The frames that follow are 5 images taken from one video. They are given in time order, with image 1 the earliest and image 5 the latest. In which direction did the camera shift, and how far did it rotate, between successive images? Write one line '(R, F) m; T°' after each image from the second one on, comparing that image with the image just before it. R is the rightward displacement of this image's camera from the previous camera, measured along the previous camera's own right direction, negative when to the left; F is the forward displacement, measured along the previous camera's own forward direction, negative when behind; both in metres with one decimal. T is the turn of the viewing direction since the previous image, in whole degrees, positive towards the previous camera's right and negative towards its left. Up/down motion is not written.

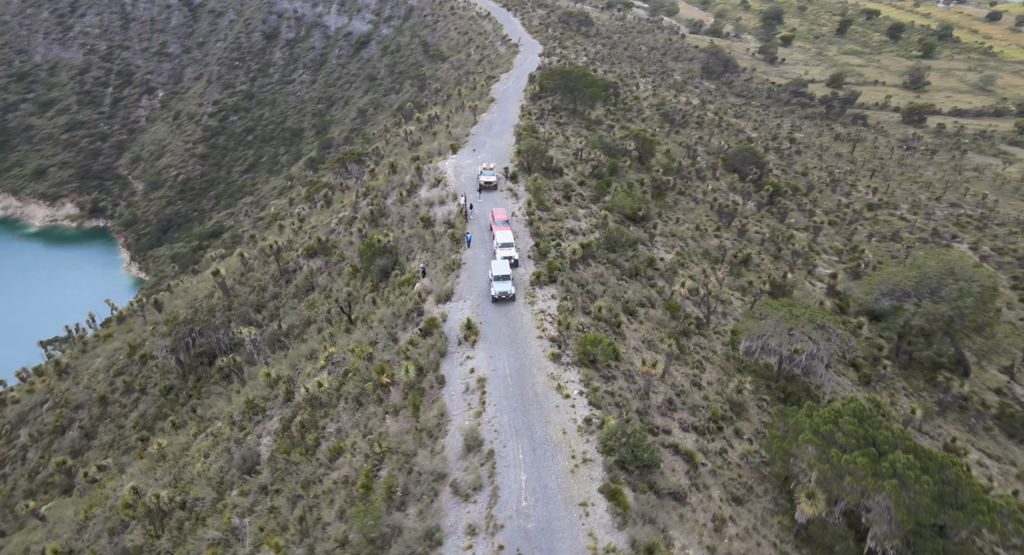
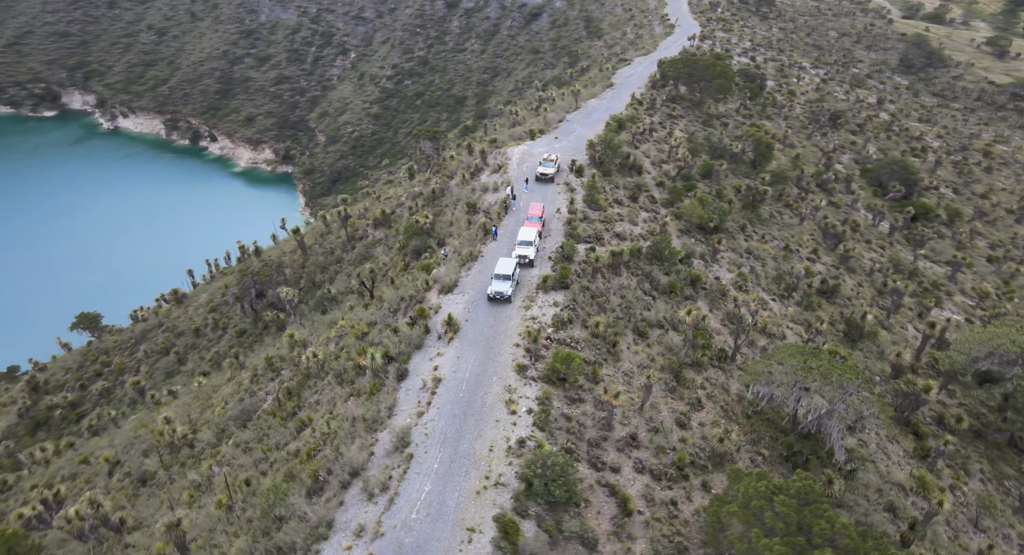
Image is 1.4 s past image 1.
(+6.8, +2.1) m; -13°
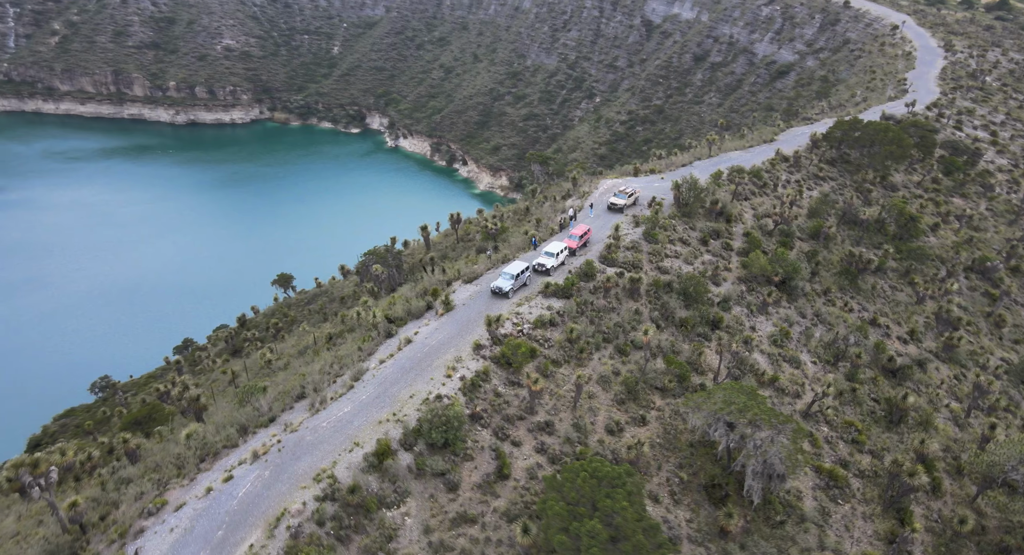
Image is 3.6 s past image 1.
(+10.1, -1.8) m; -18°
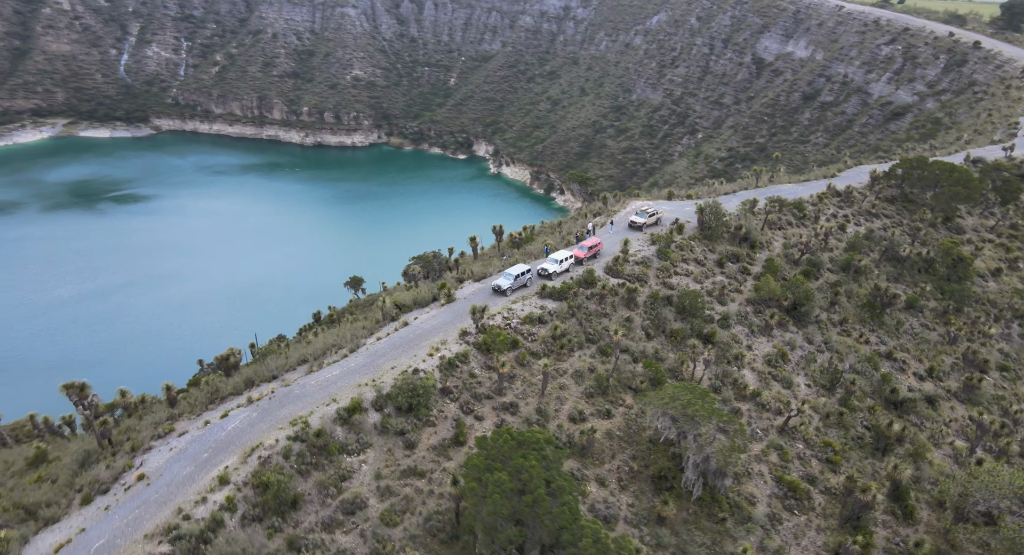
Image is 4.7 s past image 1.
(+4.4, -2.2) m; -7°
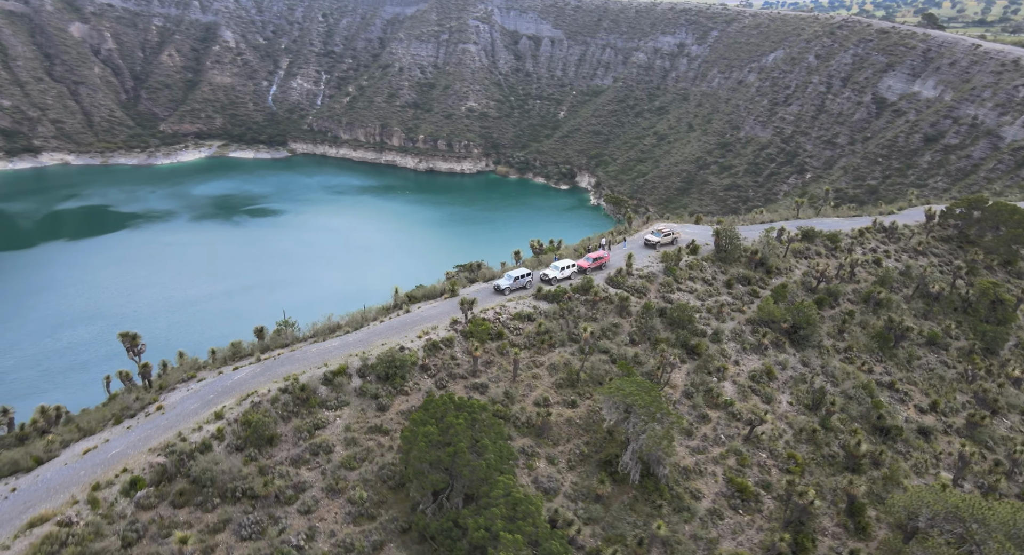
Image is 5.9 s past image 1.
(+4.6, -2.7) m; -7°
